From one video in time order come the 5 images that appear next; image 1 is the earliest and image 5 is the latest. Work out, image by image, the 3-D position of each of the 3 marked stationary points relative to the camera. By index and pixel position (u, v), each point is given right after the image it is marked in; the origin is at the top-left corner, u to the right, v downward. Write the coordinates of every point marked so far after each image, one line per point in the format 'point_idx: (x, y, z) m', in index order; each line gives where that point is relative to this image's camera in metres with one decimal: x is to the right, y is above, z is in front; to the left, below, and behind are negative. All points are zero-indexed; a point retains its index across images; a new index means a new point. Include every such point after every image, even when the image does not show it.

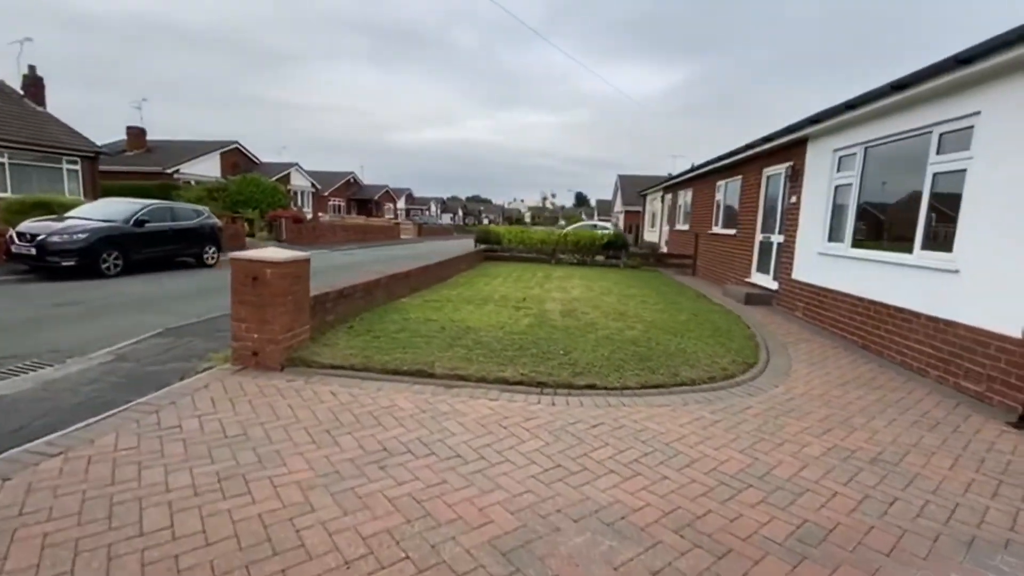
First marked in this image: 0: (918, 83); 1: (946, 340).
0: (+4.6, +2.3, +5.3) m
1: (+4.6, -0.6, +5.1) m
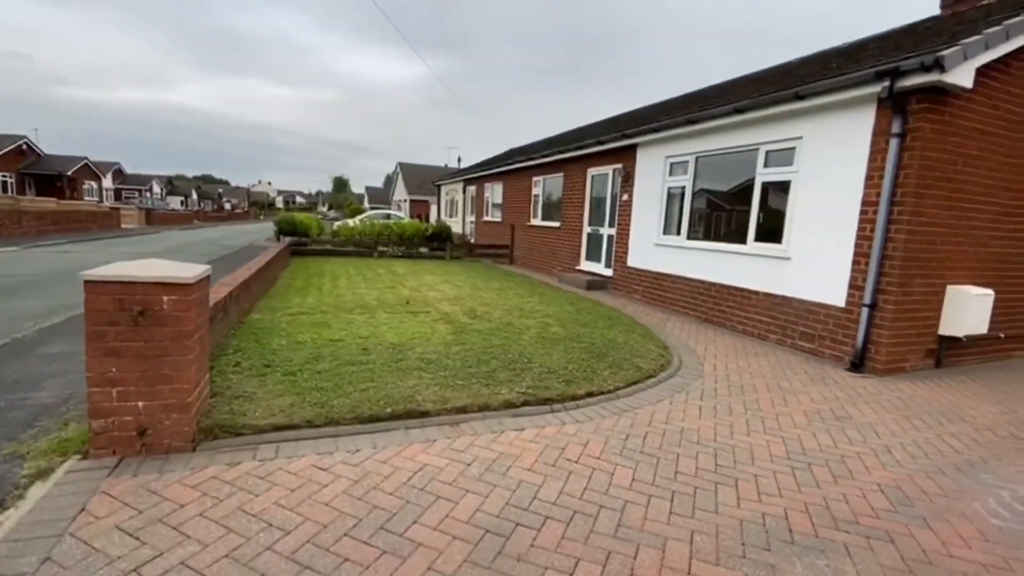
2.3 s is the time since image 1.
0: (+3.4, +2.5, +6.7) m
1: (+3.8, -0.3, +6.6) m
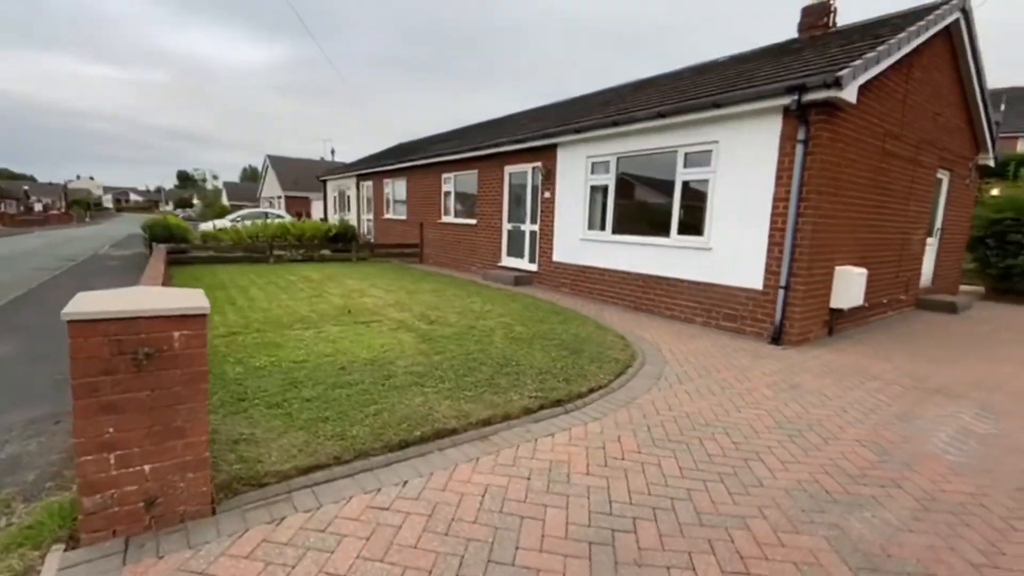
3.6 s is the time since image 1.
0: (+2.6, +2.7, +7.4) m
1: (+3.0, -0.1, +7.4) m
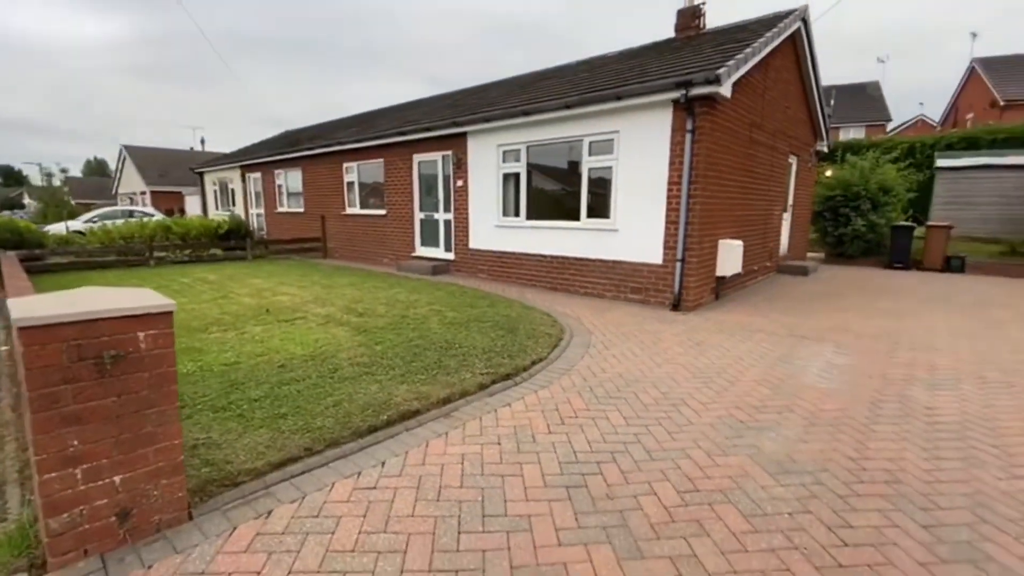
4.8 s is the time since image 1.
0: (+1.2, +3.0, +7.9) m
1: (+1.8, +0.3, +8.2) m
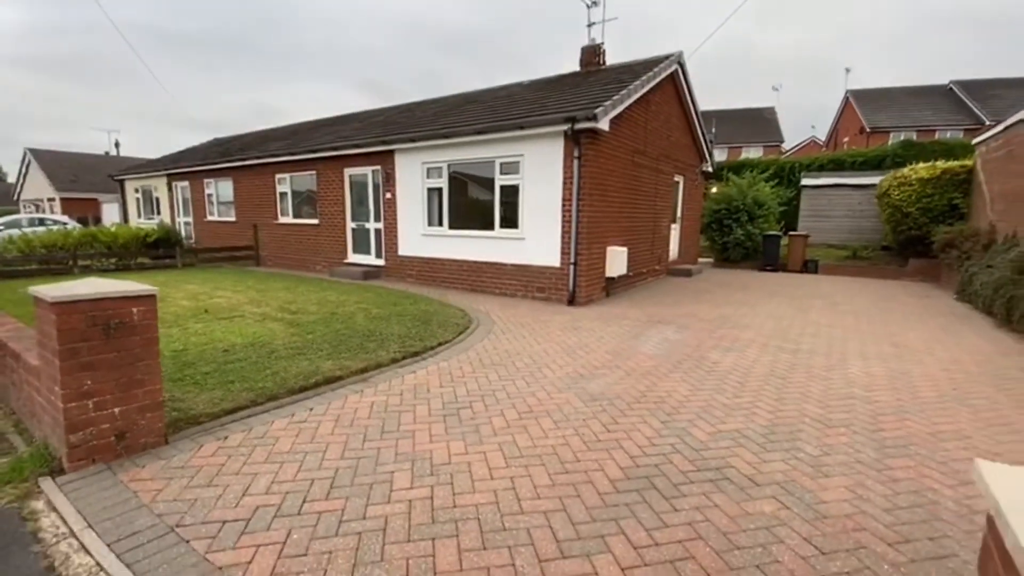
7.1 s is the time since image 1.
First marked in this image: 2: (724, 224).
0: (-0.4, +3.0, +9.2) m
1: (+0.2, +0.3, +9.5) m
2: (+6.7, +2.0, +15.1) m
